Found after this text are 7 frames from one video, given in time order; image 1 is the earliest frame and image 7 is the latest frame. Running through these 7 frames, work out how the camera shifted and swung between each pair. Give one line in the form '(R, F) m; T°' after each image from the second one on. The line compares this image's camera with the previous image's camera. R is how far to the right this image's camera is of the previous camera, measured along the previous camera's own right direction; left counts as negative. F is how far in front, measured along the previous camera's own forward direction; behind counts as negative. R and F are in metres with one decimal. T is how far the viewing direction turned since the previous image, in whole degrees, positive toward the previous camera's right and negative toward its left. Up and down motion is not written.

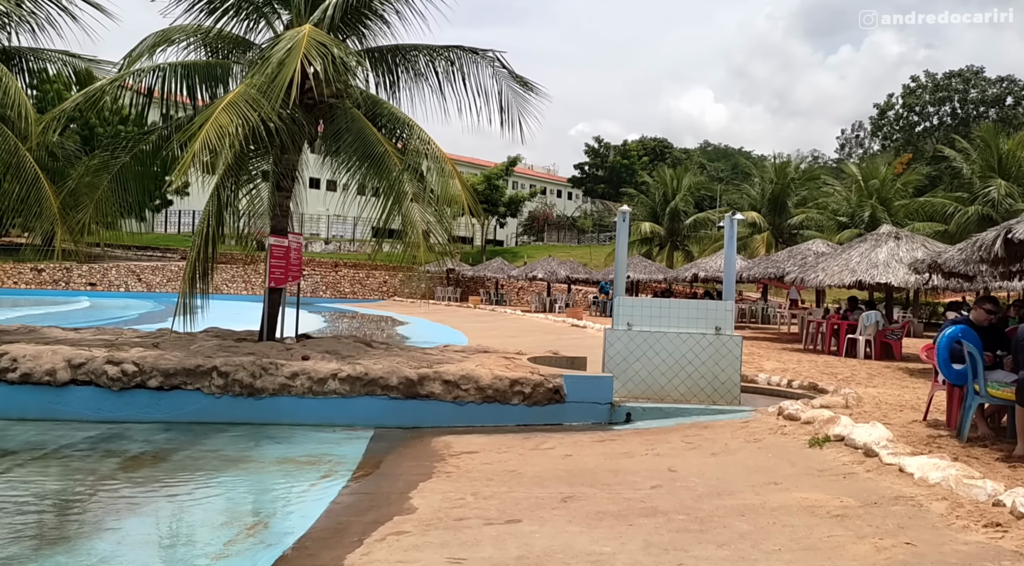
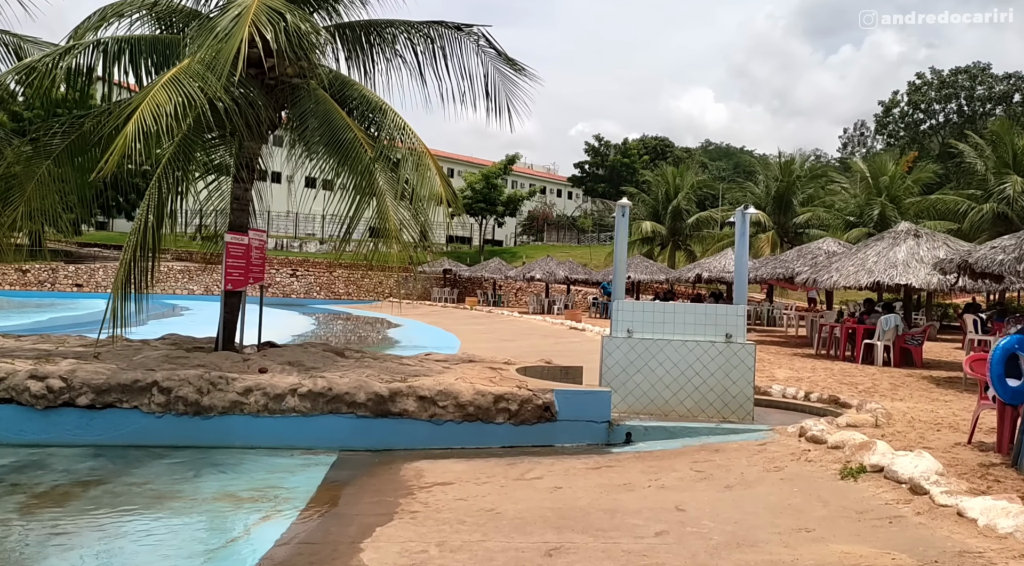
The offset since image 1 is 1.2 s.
(+0.2, +1.0) m; 0°
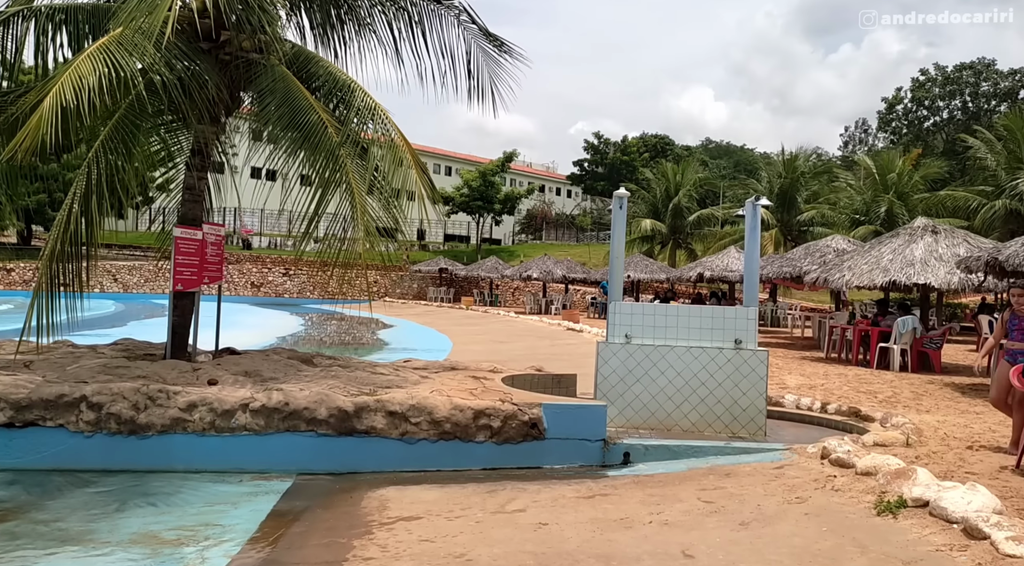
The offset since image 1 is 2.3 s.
(+0.2, +0.9) m; 0°
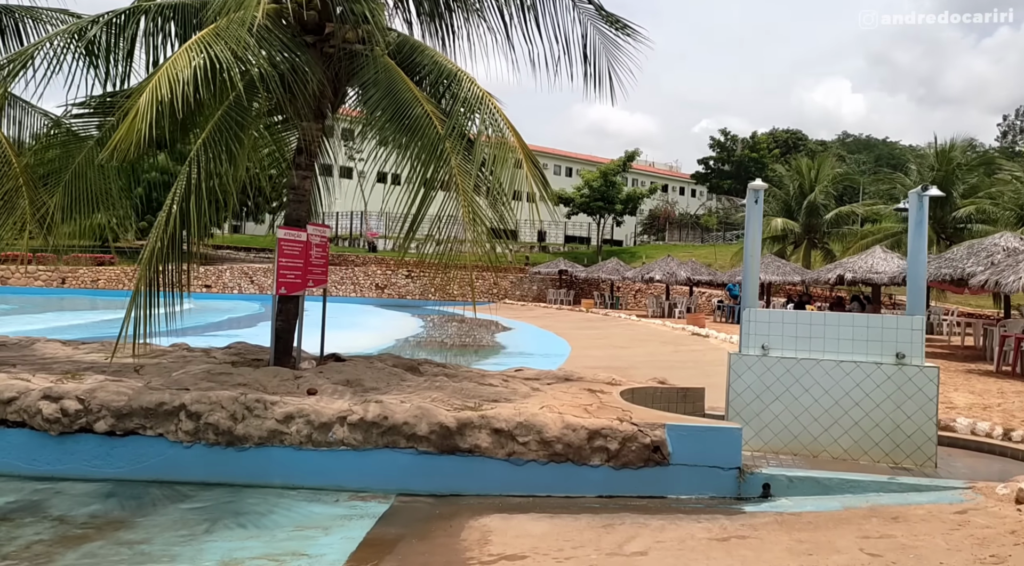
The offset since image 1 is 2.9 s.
(0.0, +0.7) m; -9°
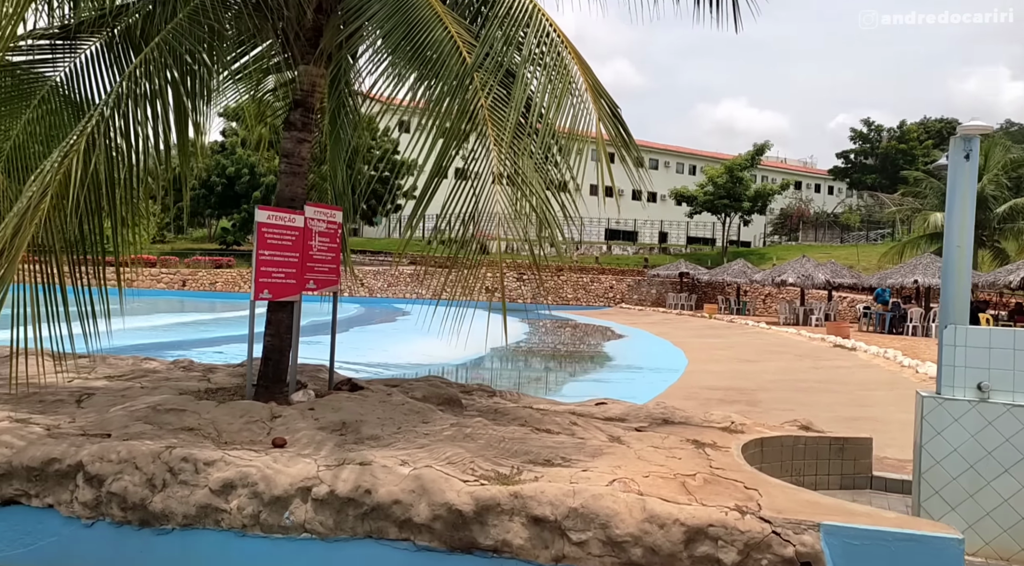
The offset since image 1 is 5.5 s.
(+0.4, +2.3) m; -10°
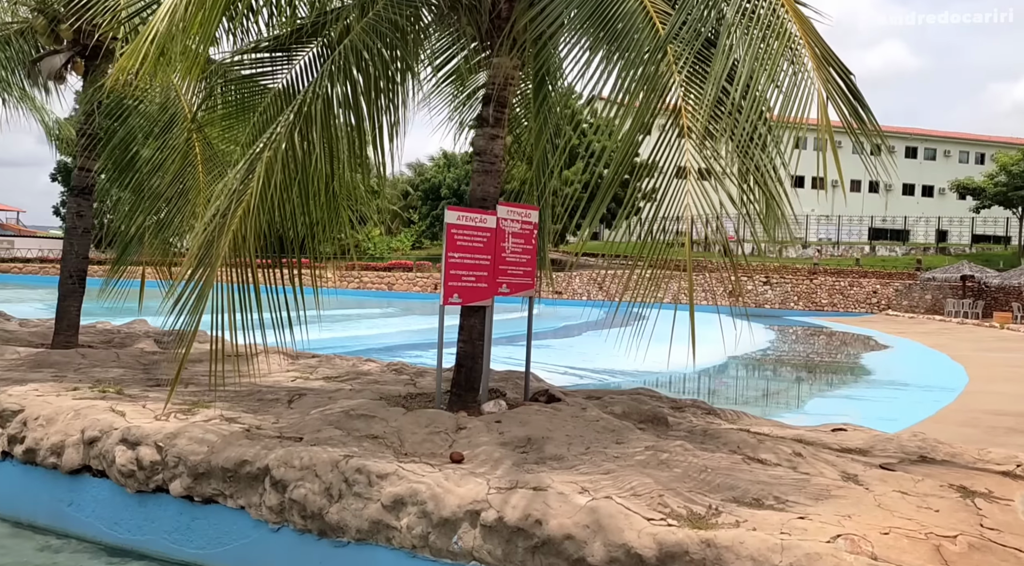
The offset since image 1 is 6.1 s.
(+0.2, +0.5) m; -19°
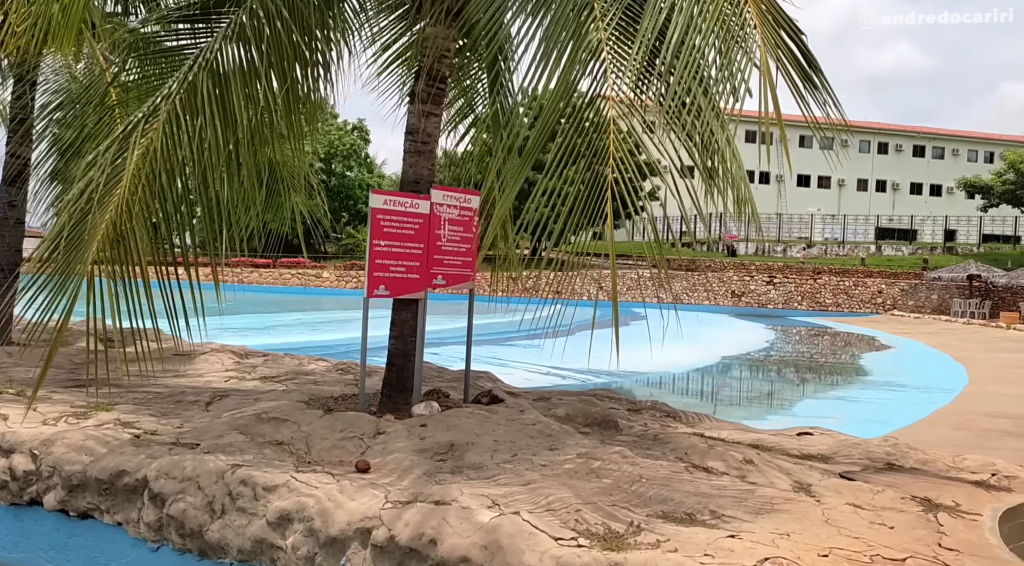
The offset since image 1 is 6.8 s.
(+0.5, +0.4) m; -1°
